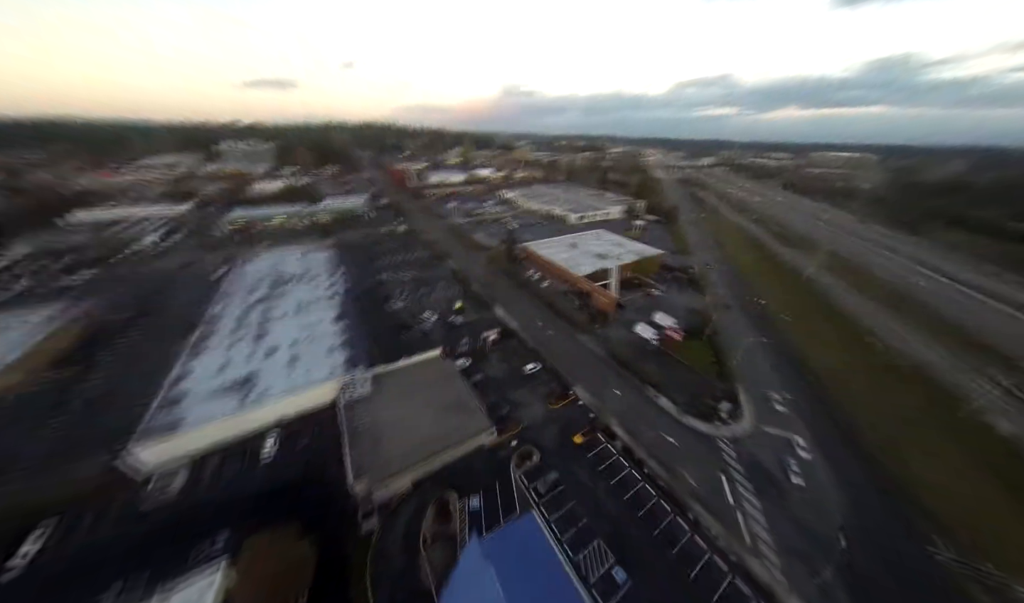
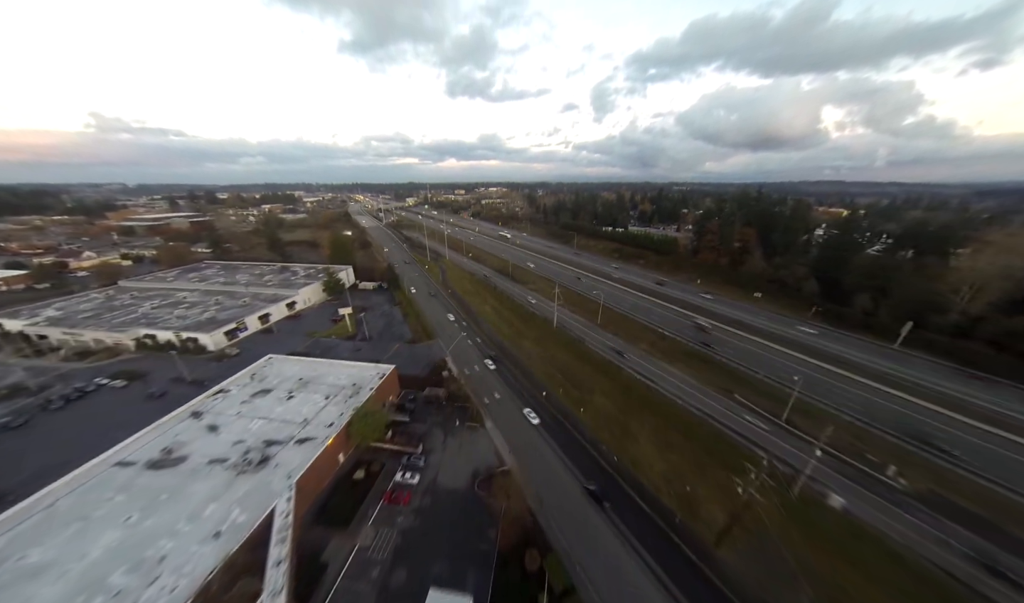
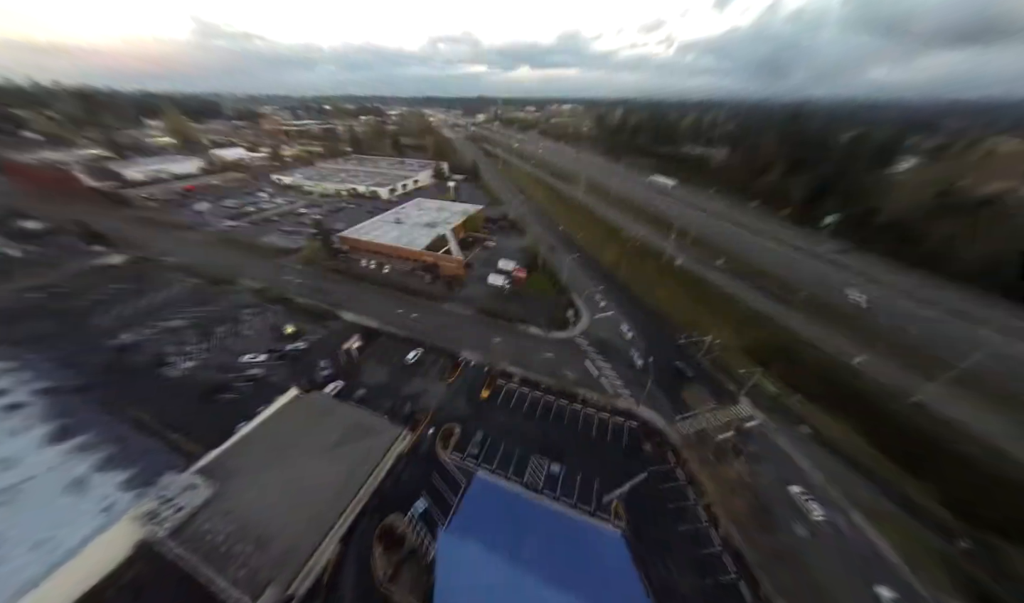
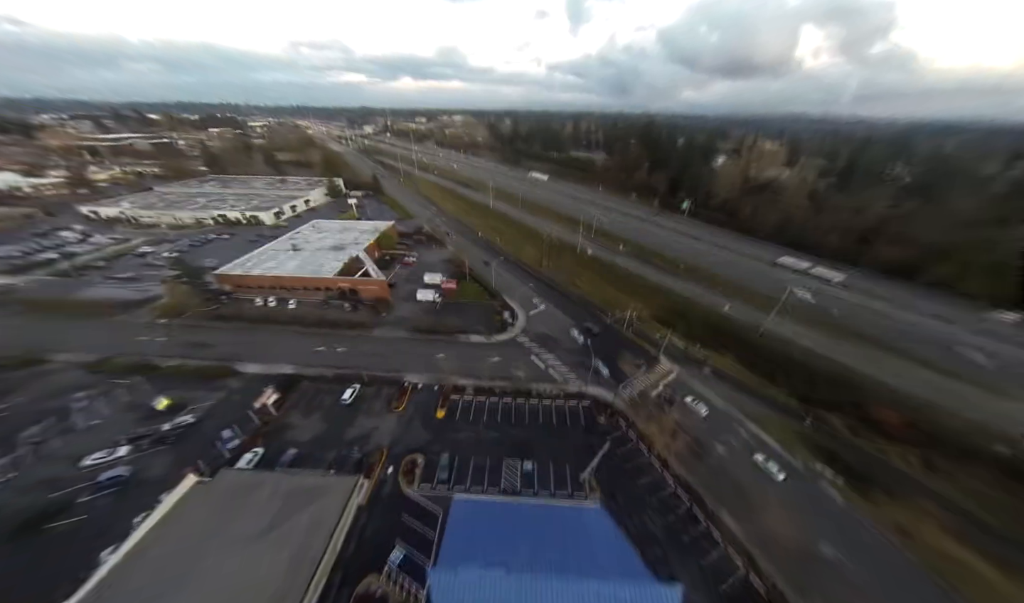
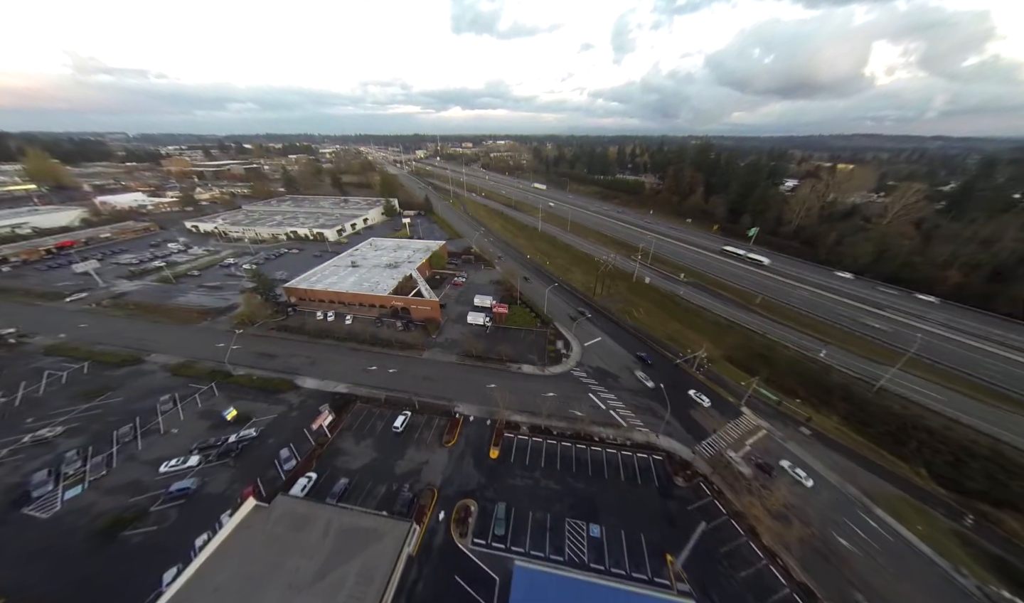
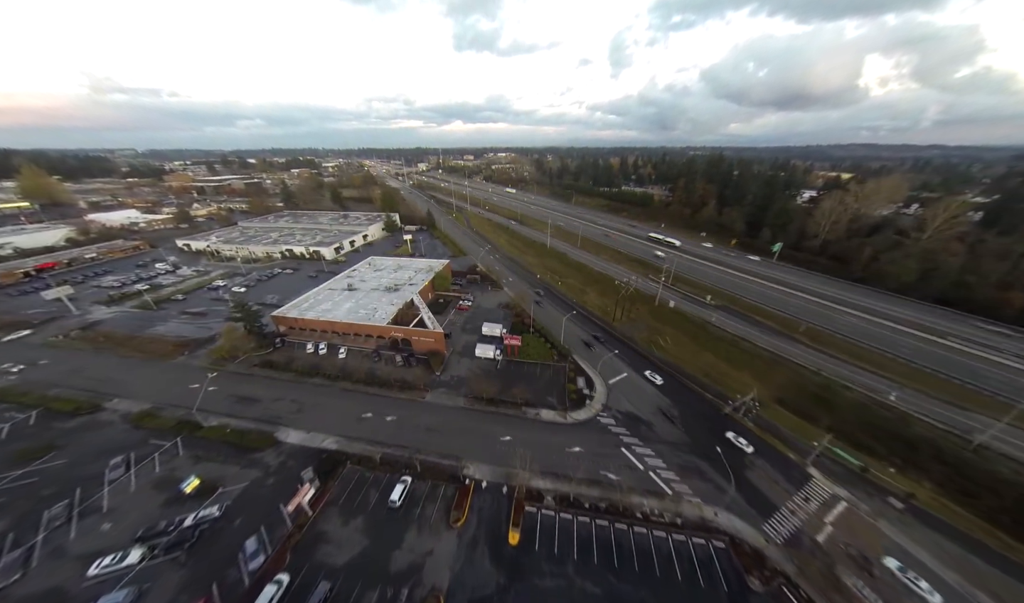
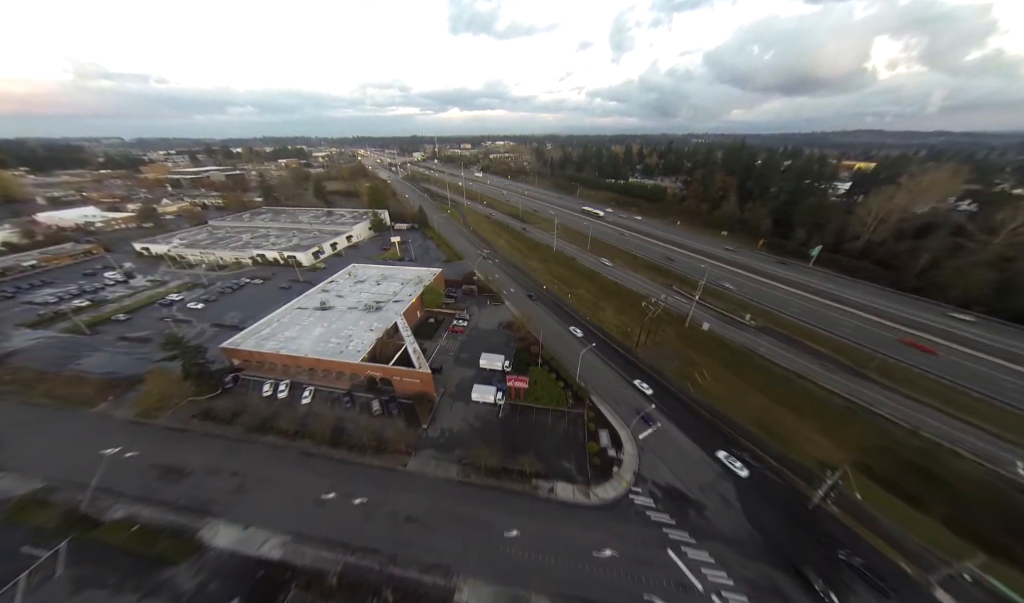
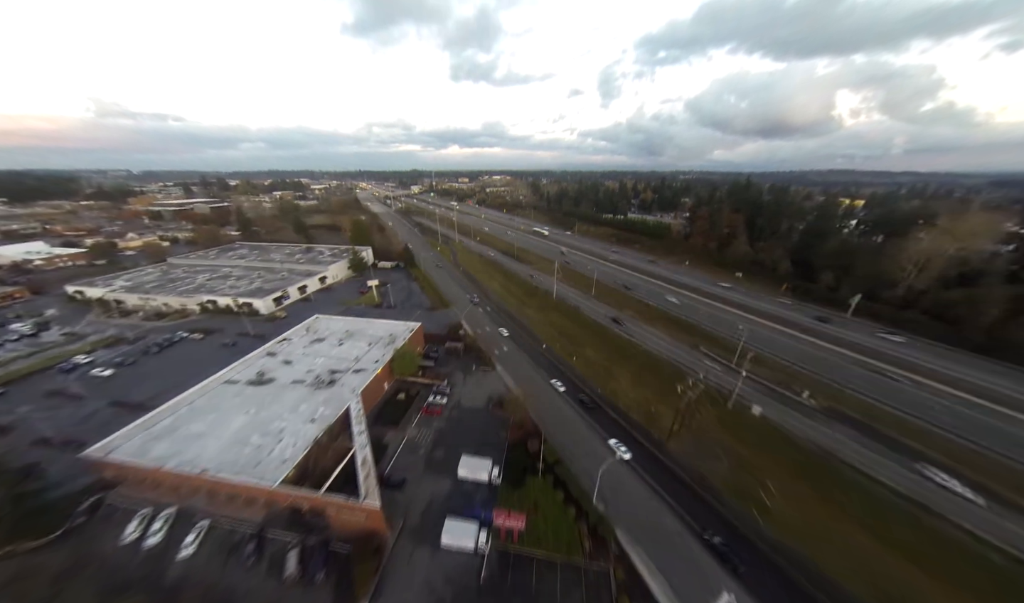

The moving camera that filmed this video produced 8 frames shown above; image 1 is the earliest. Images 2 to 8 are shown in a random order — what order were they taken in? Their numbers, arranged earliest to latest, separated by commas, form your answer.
3, 4, 5, 6, 7, 8, 2
